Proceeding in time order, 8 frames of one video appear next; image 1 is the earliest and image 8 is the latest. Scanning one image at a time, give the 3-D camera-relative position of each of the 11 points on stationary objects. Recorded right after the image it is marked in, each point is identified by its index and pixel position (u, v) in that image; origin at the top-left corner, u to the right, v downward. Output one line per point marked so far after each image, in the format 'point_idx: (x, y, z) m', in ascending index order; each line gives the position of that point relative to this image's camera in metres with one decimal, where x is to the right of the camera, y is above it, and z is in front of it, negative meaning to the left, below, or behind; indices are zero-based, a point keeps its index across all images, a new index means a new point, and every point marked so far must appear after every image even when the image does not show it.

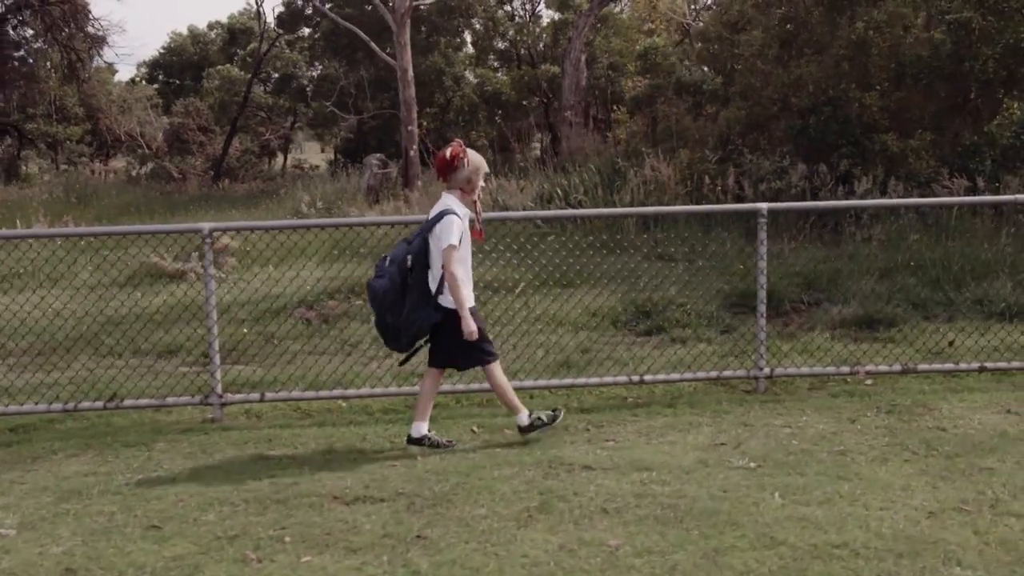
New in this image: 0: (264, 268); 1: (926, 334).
0: (-2.7, +0.2, +9.2) m
1: (+3.2, -0.4, +6.6) m
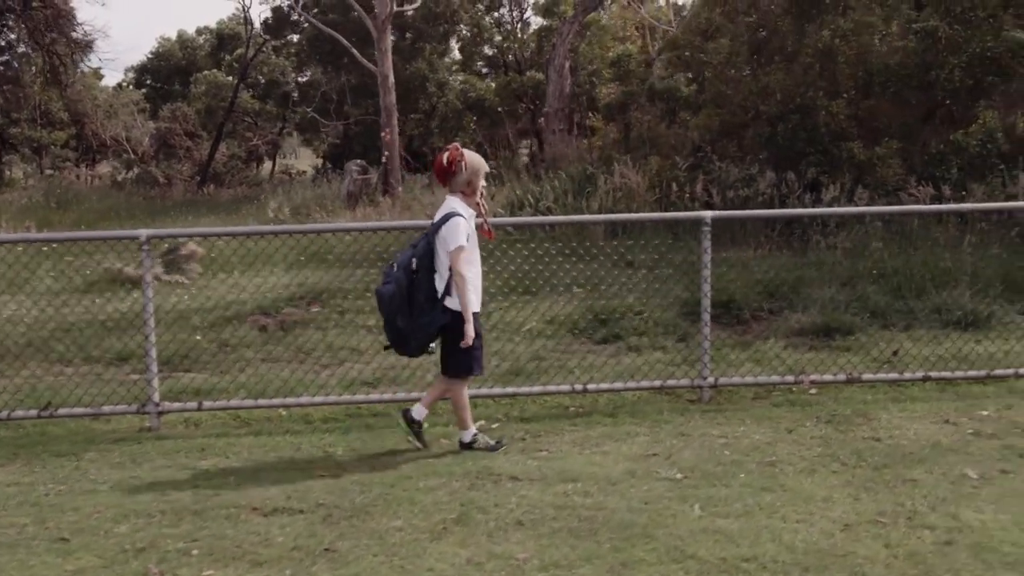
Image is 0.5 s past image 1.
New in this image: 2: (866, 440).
0: (-3.1, +0.1, +9.2) m
1: (+2.9, -0.4, +6.6) m
2: (+1.8, -0.8, +4.3) m
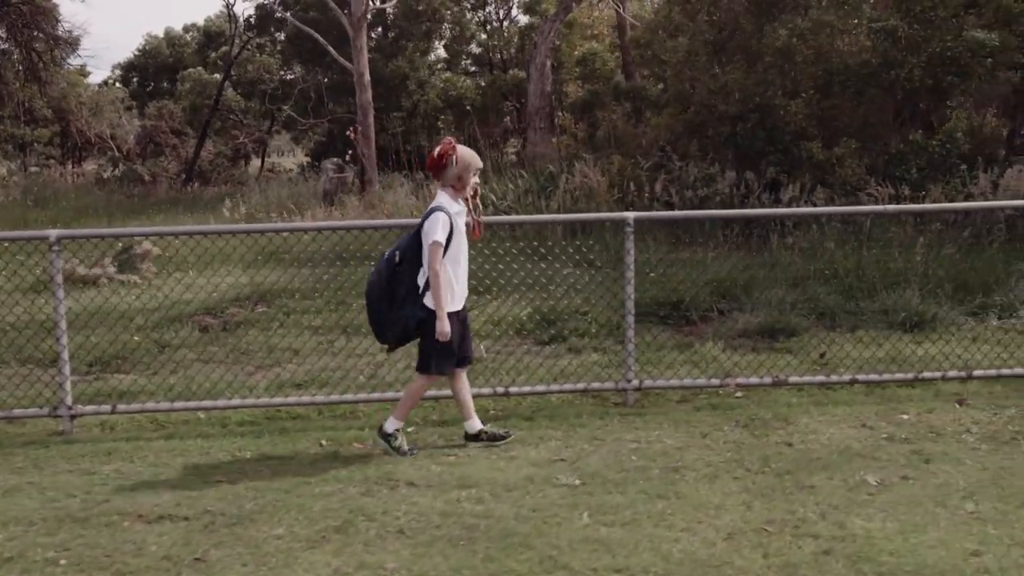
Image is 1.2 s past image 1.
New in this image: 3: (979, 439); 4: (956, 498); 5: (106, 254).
0: (-3.6, +0.1, +9.1) m
1: (+2.4, -0.4, +6.6) m
2: (+1.3, -0.8, +4.2) m
3: (+2.3, -0.8, +4.2) m
4: (+1.8, -0.9, +3.5) m
5: (-4.7, +0.4, +9.7) m
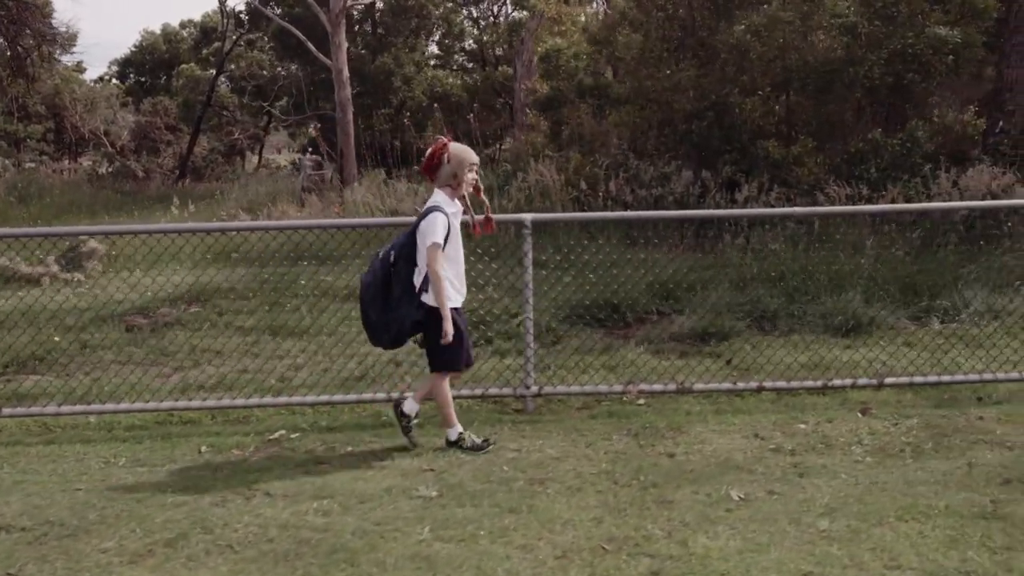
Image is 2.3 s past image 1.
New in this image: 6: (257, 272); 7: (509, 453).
0: (-4.1, +0.2, +9.0) m
1: (+1.8, -0.5, +6.4) m
2: (+0.7, -0.8, +4.1) m
3: (+1.7, -0.8, +4.1) m
4: (+1.2, -0.9, +3.3) m
5: (-5.2, +0.4, +9.6) m
6: (-2.7, +0.2, +9.0) m
7: (0.0, -0.8, +4.2) m
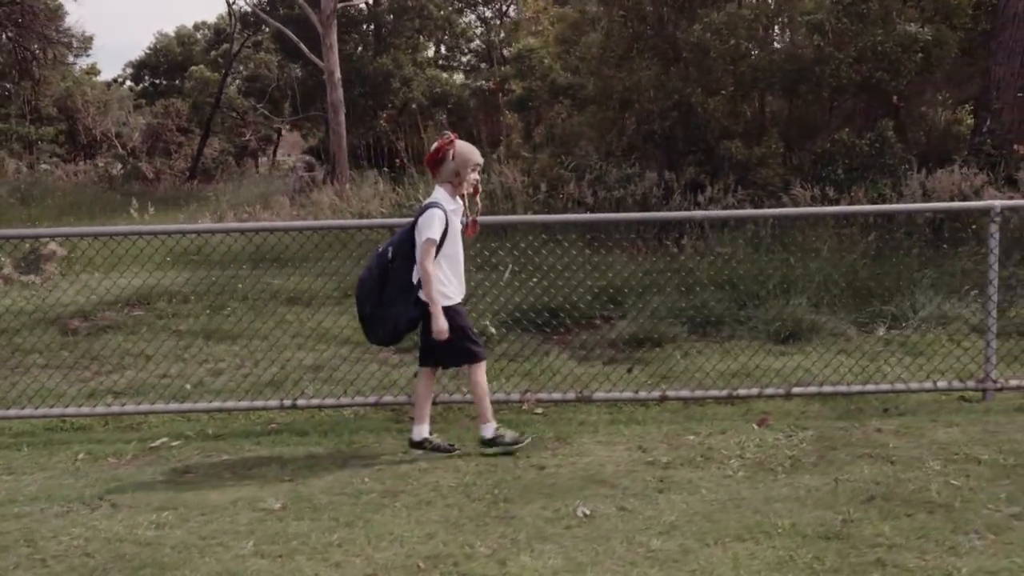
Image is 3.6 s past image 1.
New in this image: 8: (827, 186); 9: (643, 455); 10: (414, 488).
0: (-4.6, +0.1, +9.1) m
1: (+1.3, -0.5, +6.3) m
2: (+0.1, -0.9, +4.0) m
3: (+1.1, -0.8, +4.0) m
4: (+0.5, -0.9, +3.2) m
5: (-5.7, +0.4, +9.7) m
6: (-3.2, +0.1, +8.9) m
7: (-0.6, -0.9, +4.1) m
8: (+3.5, +1.1, +9.3) m
9: (+0.6, -0.8, +4.2) m
10: (-0.4, -0.9, +3.8) m
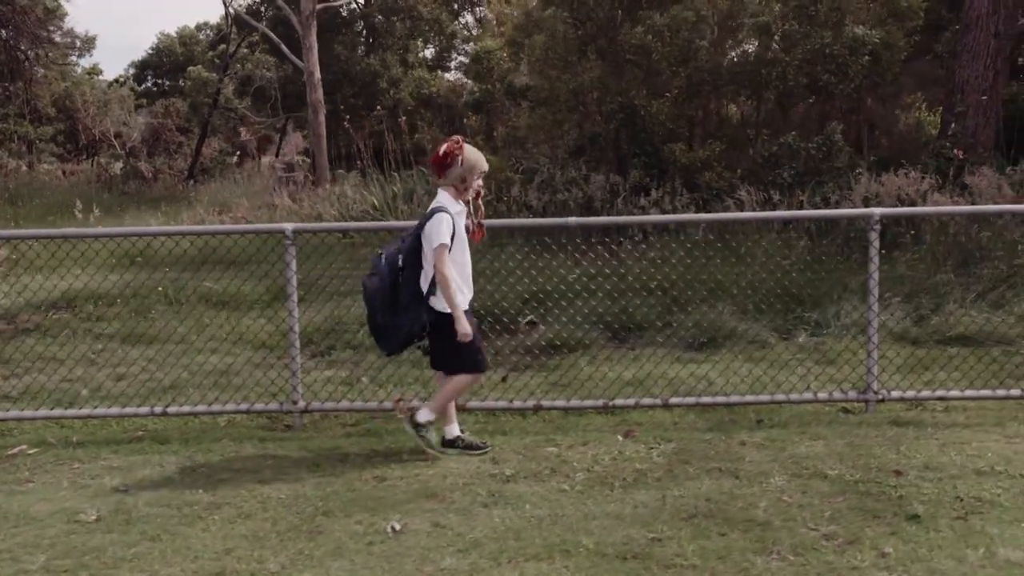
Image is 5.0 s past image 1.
0: (-5.3, +0.1, +9.1) m
1: (+0.5, -0.5, +6.2) m
2: (-0.7, -0.9, +3.9) m
3: (+0.3, -0.9, +3.9) m
4: (-0.2, -1.0, +3.1) m
5: (-6.3, +0.4, +9.7) m
6: (-3.9, +0.1, +8.9) m
7: (-1.4, -0.9, +4.1) m
8: (+2.8, +1.1, +9.2) m
9: (-0.1, -0.9, +4.1) m
10: (-1.2, -0.9, +3.7) m
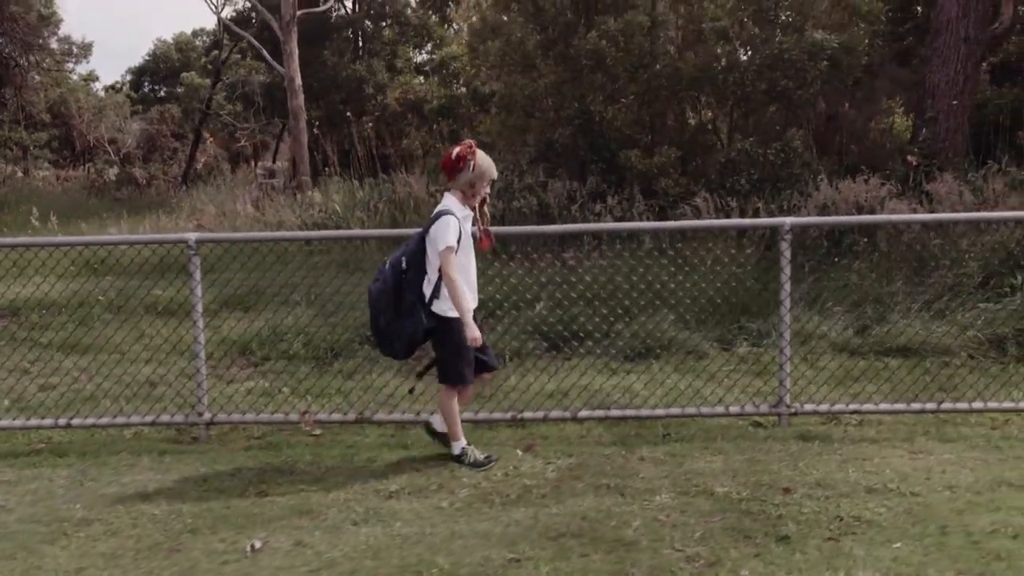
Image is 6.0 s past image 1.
0: (-5.8, 0.0, +9.0) m
1: (0.0, -0.6, +6.1) m
2: (-1.2, -1.0, +3.9) m
3: (-0.2, -0.9, +3.8) m
4: (-0.8, -1.0, +3.1) m
5: (-6.8, +0.3, +9.7) m
6: (-4.3, 0.0, +8.9) m
7: (-1.9, -1.0, +4.0) m
8: (+2.3, +1.0, +9.1) m
9: (-0.6, -0.9, +4.0) m
10: (-1.7, -1.0, +3.6) m
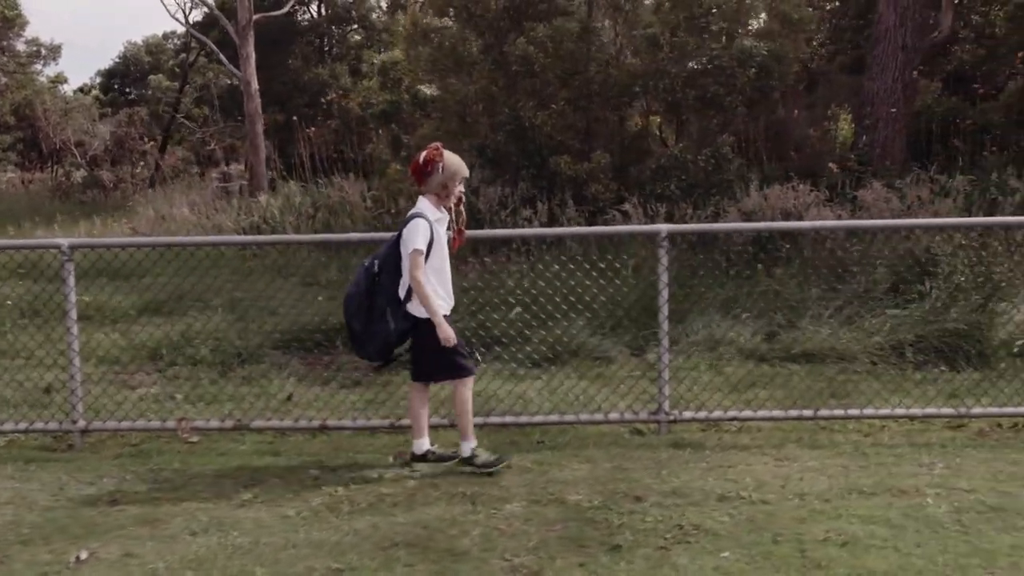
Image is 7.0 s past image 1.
0: (-6.5, 0.0, +8.9) m
1: (-0.7, -0.7, +6.1) m
2: (-1.8, -1.0, +3.8) m
3: (-0.8, -1.0, +3.8) m
4: (-1.4, -1.0, +3.0) m
5: (-7.6, +0.2, +9.5) m
6: (-5.1, 0.0, +8.8) m
7: (-2.6, -1.0, +3.9) m
8: (+1.6, +0.9, +9.1) m
9: (-1.3, -0.9, +4.0) m
10: (-2.4, -1.0, +3.6) m
